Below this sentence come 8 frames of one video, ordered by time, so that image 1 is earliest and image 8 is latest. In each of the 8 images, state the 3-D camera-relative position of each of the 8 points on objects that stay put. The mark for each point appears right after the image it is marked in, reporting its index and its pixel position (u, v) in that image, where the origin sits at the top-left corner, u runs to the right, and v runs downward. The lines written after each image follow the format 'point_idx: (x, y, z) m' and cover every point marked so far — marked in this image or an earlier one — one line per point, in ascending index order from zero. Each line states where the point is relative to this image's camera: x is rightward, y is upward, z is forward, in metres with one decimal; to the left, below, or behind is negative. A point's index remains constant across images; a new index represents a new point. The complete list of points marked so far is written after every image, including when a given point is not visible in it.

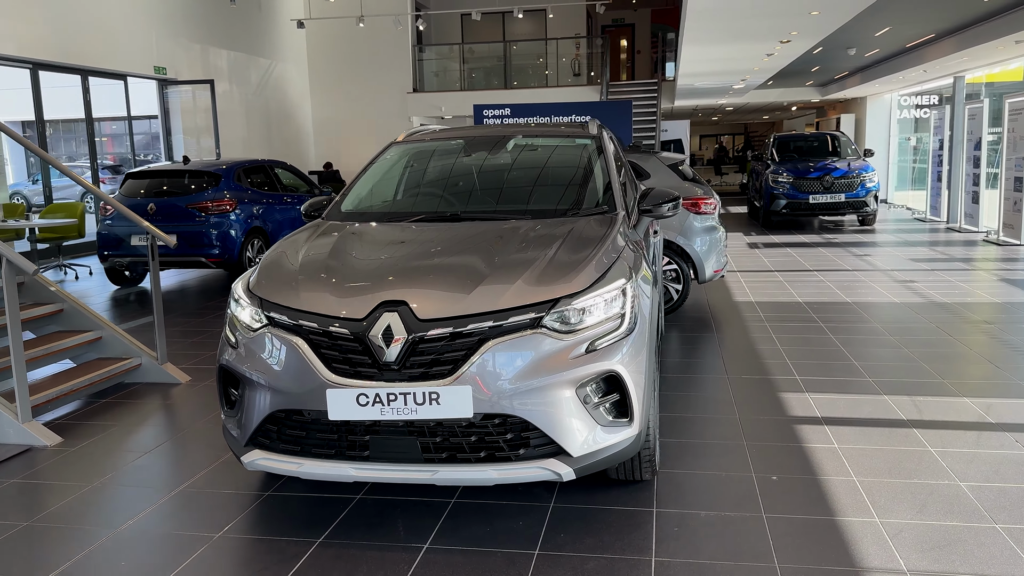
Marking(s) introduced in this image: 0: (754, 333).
0: (+1.5, -0.3, +5.3) m
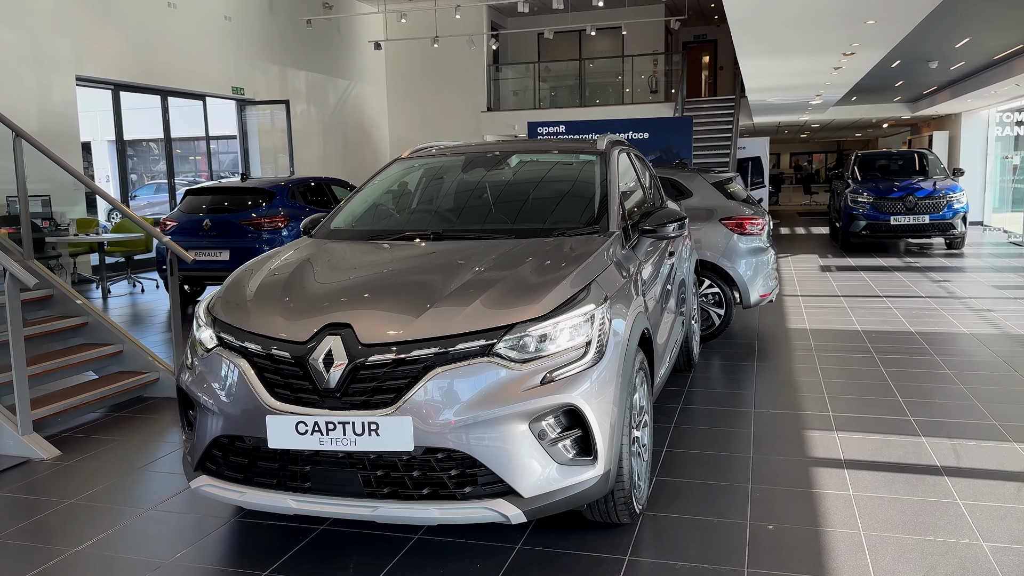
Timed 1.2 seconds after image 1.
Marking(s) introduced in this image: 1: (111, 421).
0: (+1.7, -0.4, +4.9) m
1: (-1.9, -0.6, +4.0) m
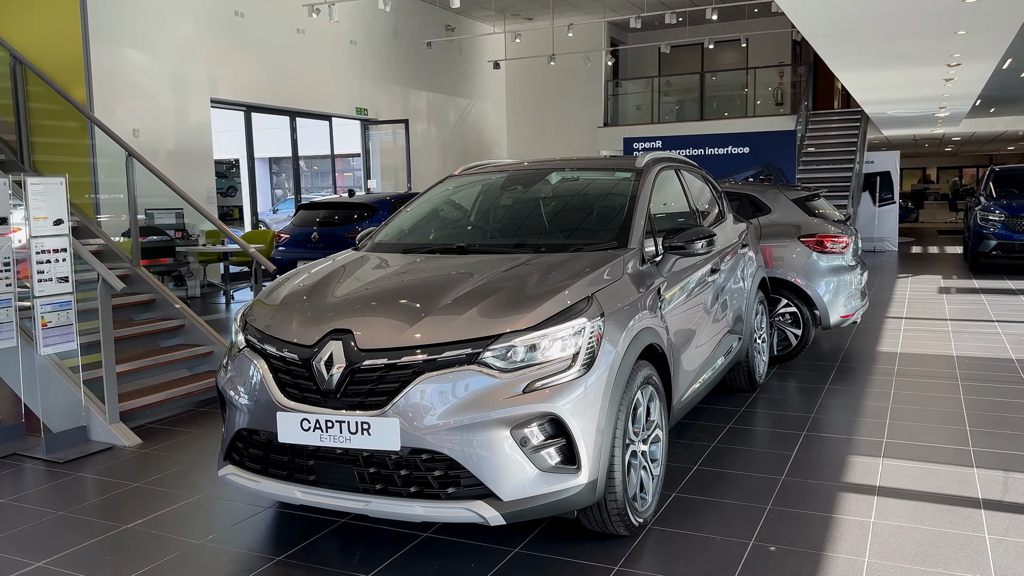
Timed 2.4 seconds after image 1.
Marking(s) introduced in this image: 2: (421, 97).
0: (+2.0, -0.6, +4.7) m
1: (-1.7, -0.7, +4.4) m
2: (-1.6, +3.4, +15.1) m
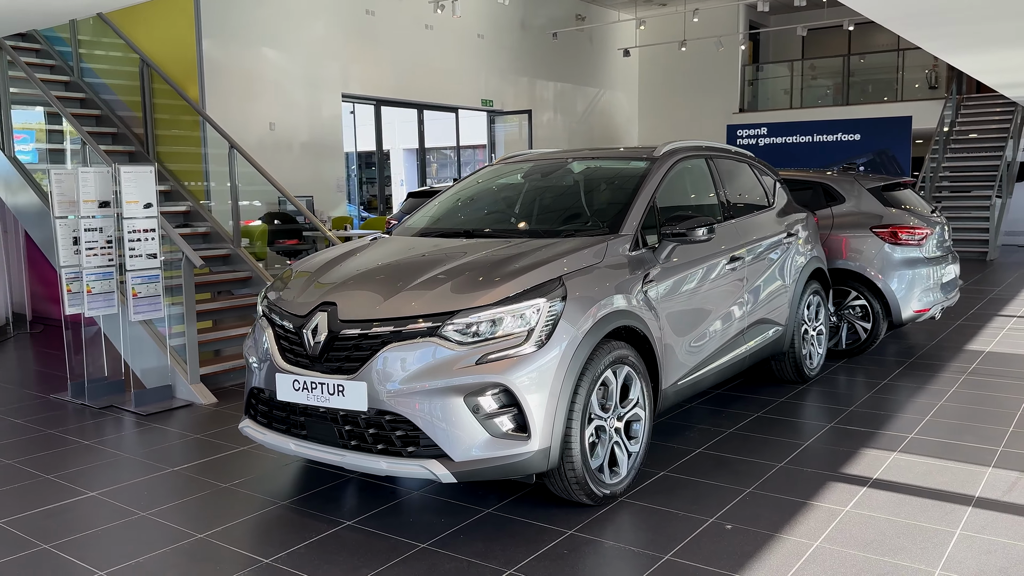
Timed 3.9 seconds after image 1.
0: (+2.3, -0.5, +4.5) m
1: (-1.4, -0.5, +4.9) m
2: (+0.7, +3.7, +15.4) m
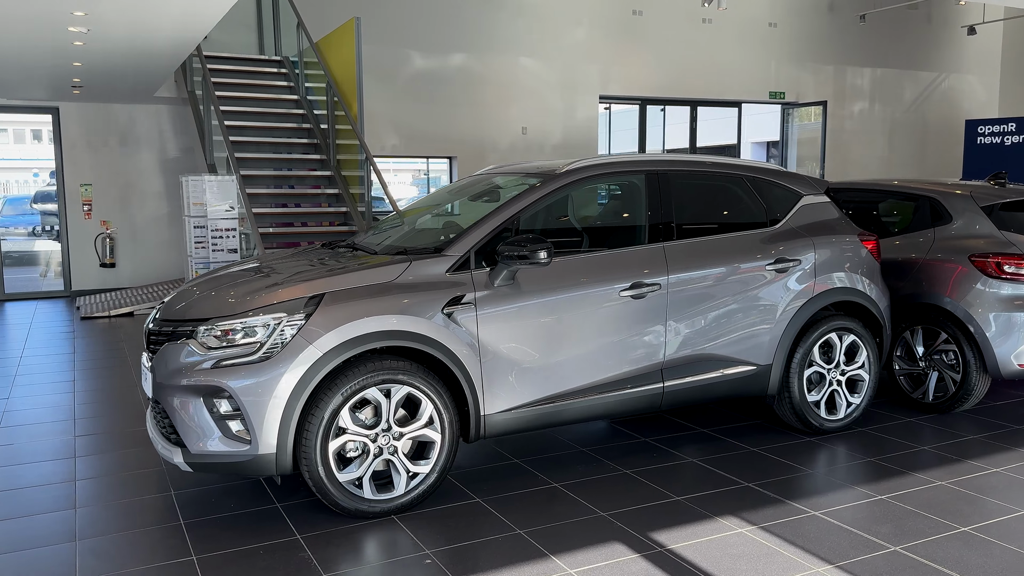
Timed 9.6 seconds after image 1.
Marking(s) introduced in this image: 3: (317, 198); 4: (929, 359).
0: (+2.1, -0.7, +3.5) m
1: (-1.1, -0.5, +5.5) m
2: (+5.8, +3.5, +13.9) m
3: (-1.6, +0.8, +7.1) m
4: (+2.1, -0.4, +4.2) m
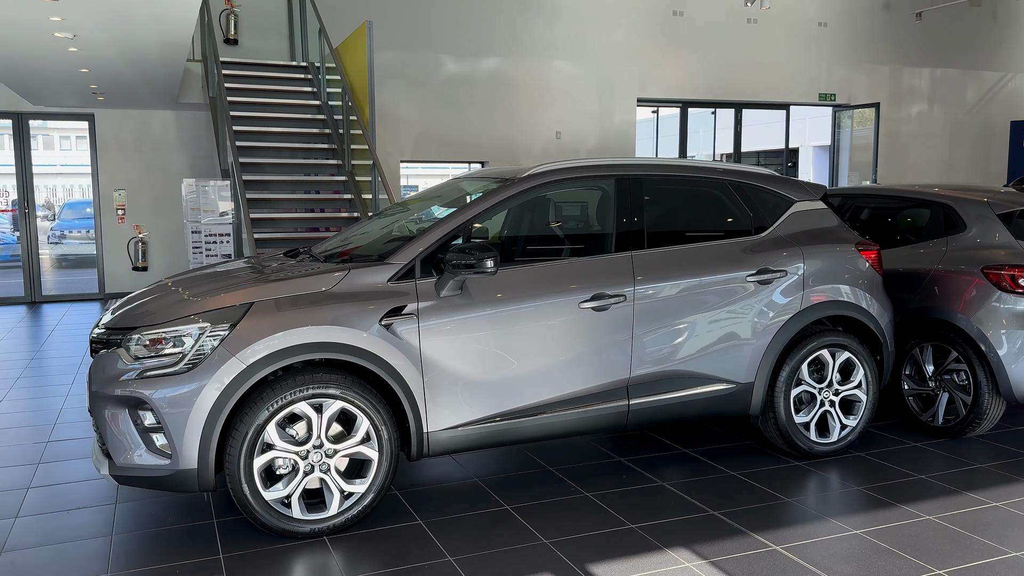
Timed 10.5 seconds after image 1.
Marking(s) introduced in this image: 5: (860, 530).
0: (+1.9, -0.8, +3.2) m
1: (-1.1, -0.6, +5.4) m
2: (+6.4, +3.3, +13.3) m
3: (-1.5, +0.7, +7.1) m
4: (+2.0, -0.4, +3.9) m
5: (+1.2, -0.8, +2.9) m
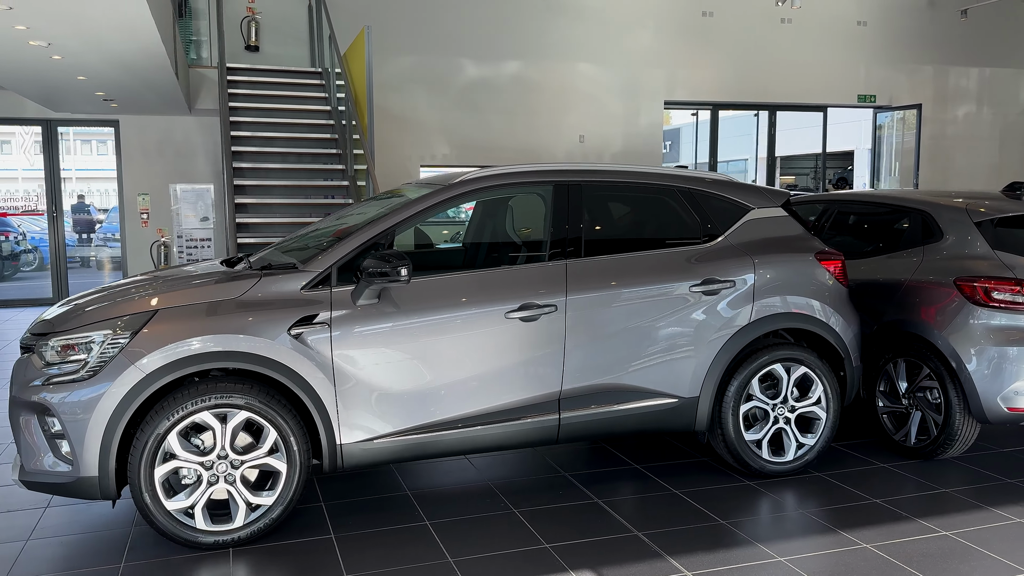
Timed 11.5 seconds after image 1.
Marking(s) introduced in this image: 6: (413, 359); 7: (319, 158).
0: (+1.6, -0.8, +3.0) m
1: (-1.2, -0.6, +5.4) m
2: (+6.9, +3.2, +12.7) m
3: (-1.5, +0.7, +7.1) m
4: (+1.7, -0.5, +3.7) m
5: (+0.9, -0.9, +2.7) m
6: (-0.3, -0.2, +2.9) m
7: (-1.7, +1.2, +7.5) m
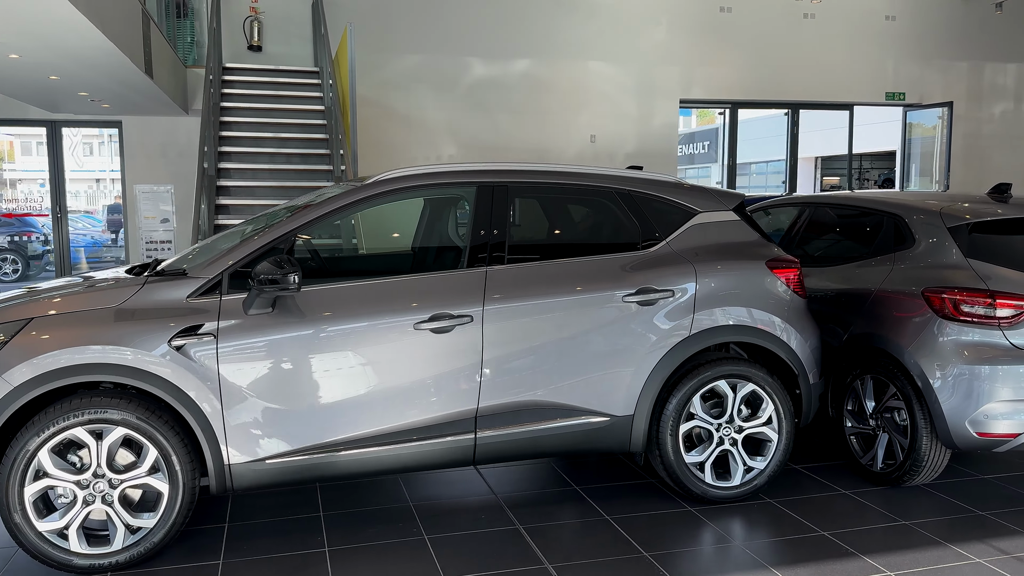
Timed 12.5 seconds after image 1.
0: (+1.3, -0.9, +2.7) m
1: (-1.3, -0.6, +5.3) m
2: (+7.1, +3.1, +12.1) m
3: (-1.6, +0.6, +6.9) m
4: (+1.5, -0.5, +3.4) m
5: (+0.6, -0.9, +2.4) m
6: (-0.6, -0.3, +2.7) m
7: (-1.8, +1.1, +7.4) m
